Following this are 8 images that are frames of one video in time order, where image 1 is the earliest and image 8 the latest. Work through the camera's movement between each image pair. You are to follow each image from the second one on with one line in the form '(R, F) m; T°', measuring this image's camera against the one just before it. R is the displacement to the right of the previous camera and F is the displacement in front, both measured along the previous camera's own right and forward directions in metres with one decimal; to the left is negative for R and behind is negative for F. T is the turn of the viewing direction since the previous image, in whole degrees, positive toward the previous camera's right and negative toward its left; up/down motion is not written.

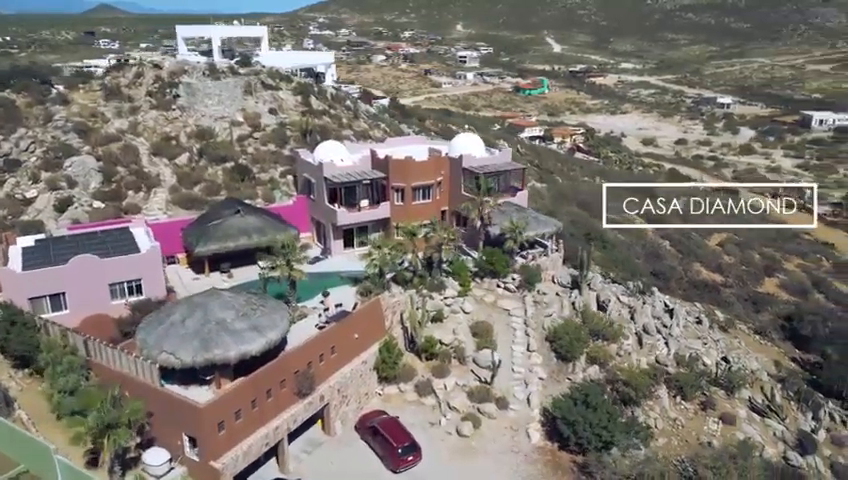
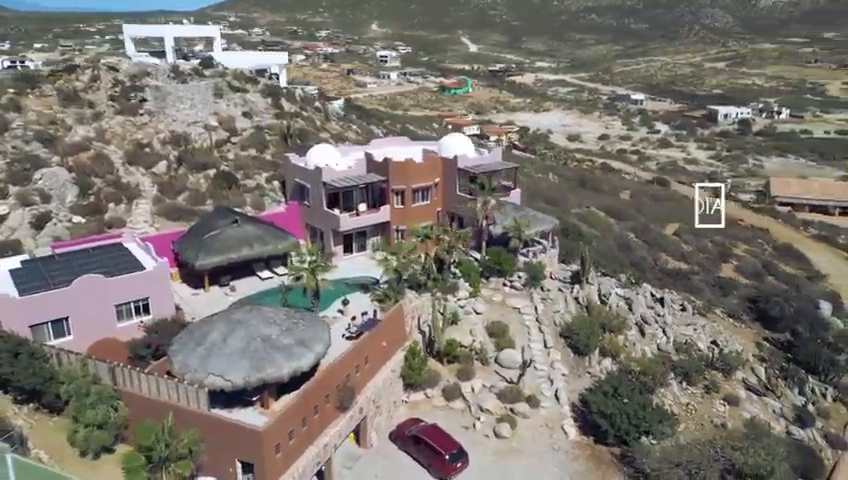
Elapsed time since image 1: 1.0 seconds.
(-5.3, +0.8) m; +7°
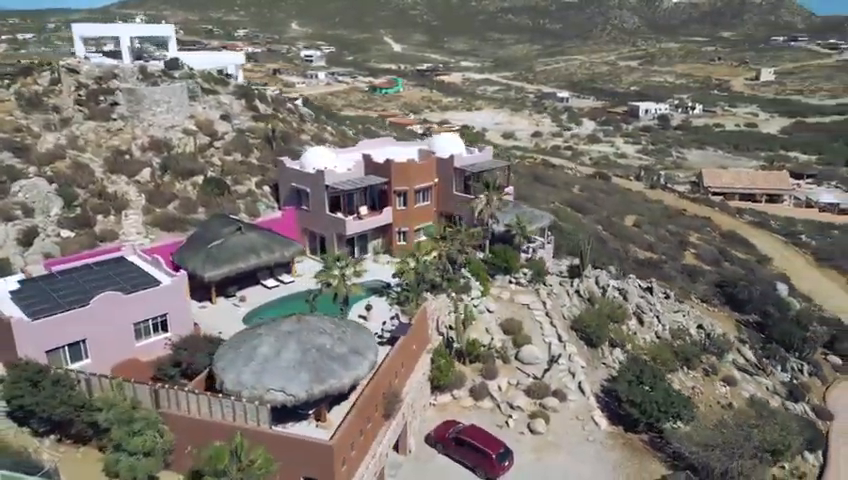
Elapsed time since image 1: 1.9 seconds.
(-5.1, +0.5) m; +7°
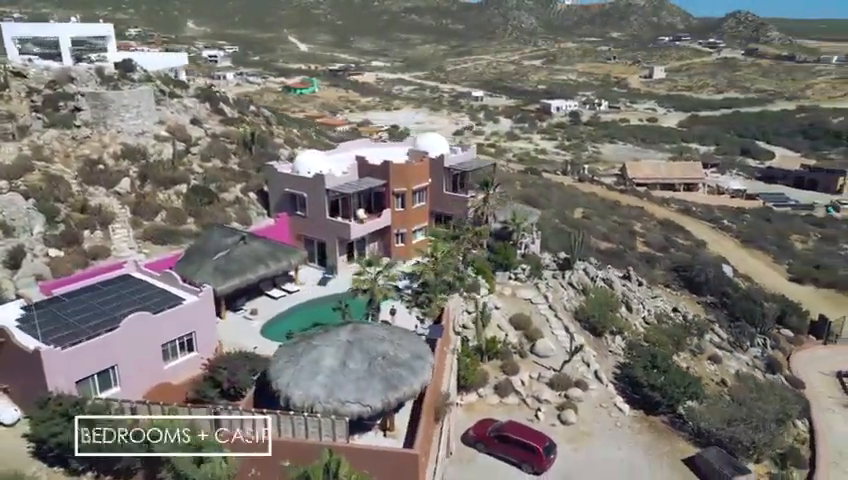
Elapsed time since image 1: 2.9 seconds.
(-5.7, +0.6) m; +8°
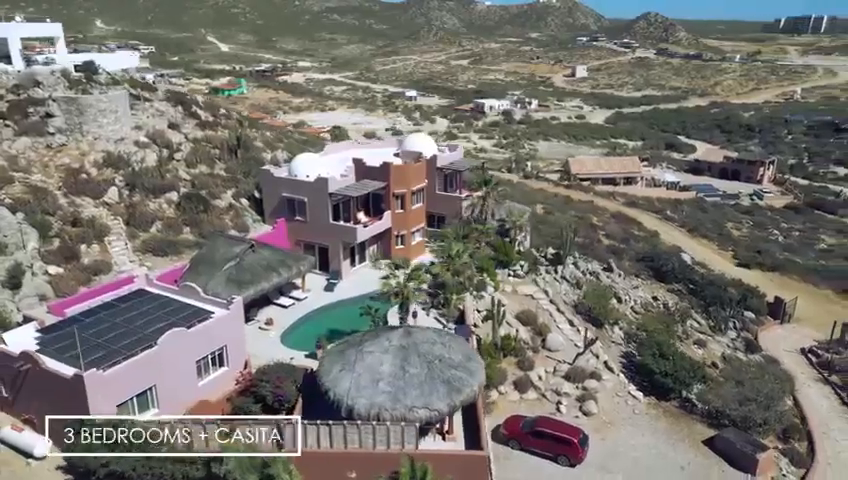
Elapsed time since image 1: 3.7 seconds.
(-4.7, +0.4) m; +6°
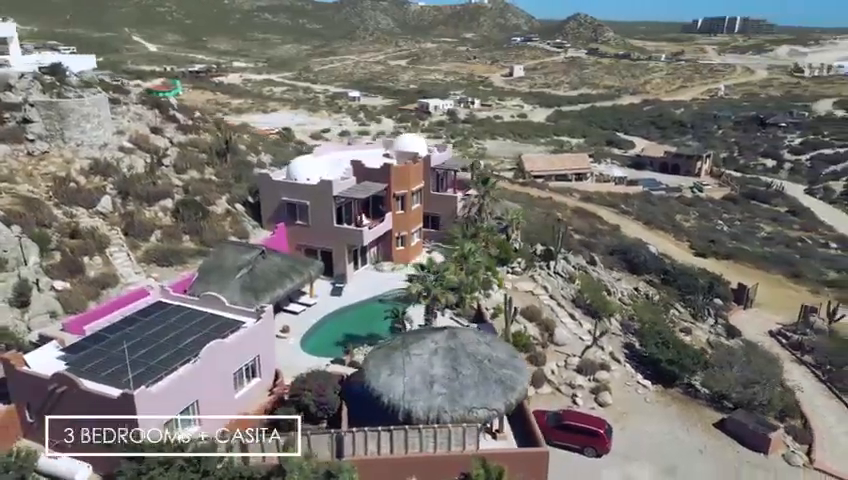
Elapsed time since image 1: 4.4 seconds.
(-4.0, +0.2) m; +6°
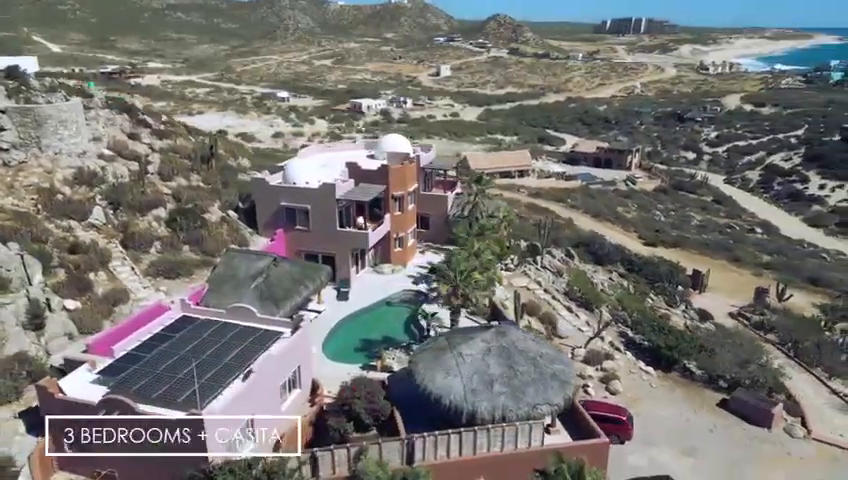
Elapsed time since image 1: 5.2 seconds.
(-4.6, +0.4) m; +7°
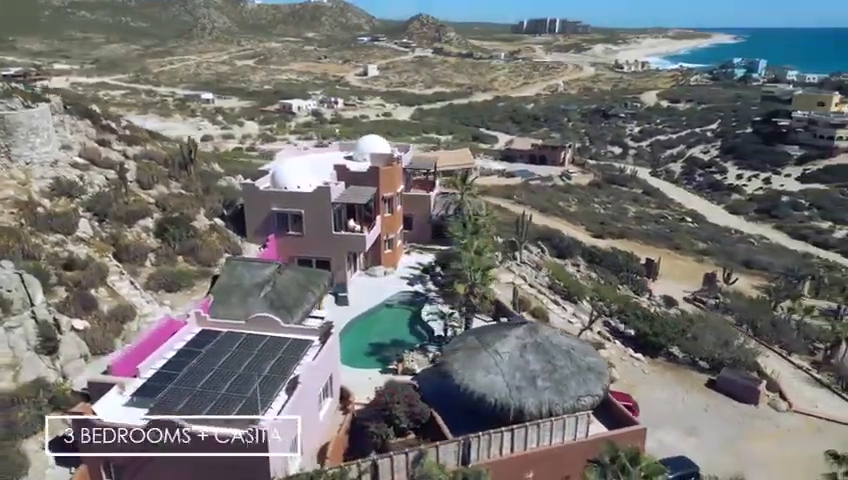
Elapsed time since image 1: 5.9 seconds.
(-4.0, +0.2) m; +7°
